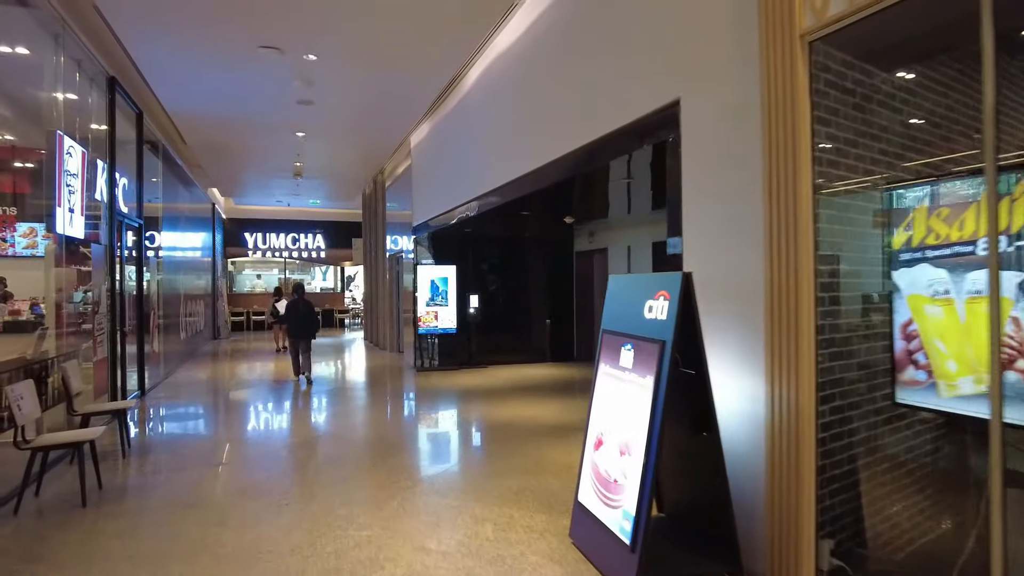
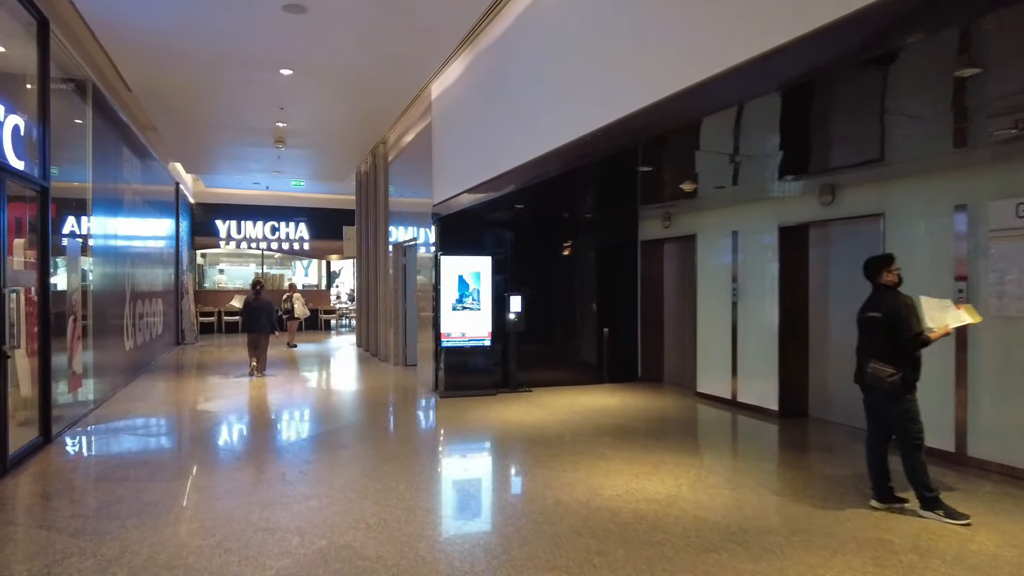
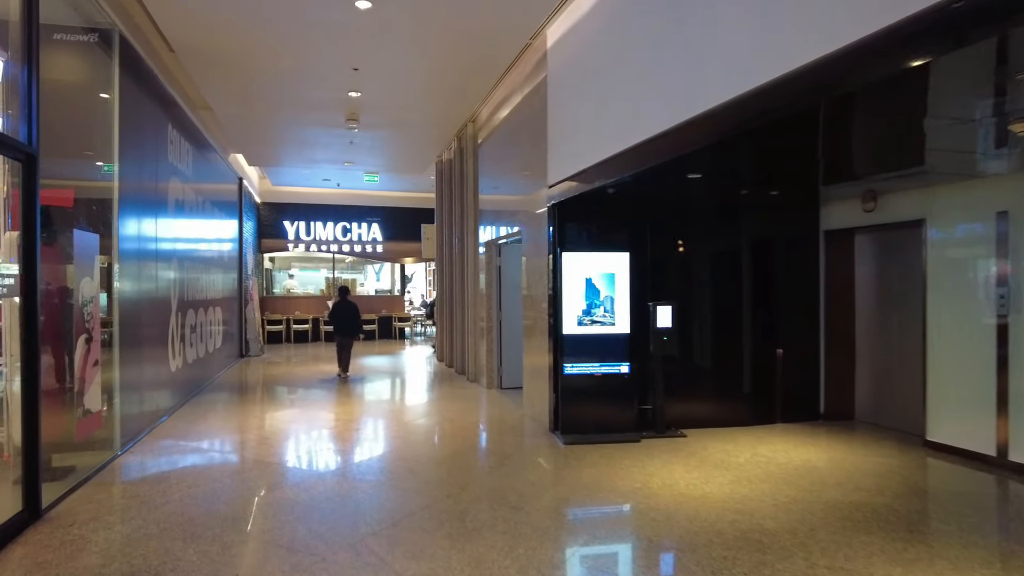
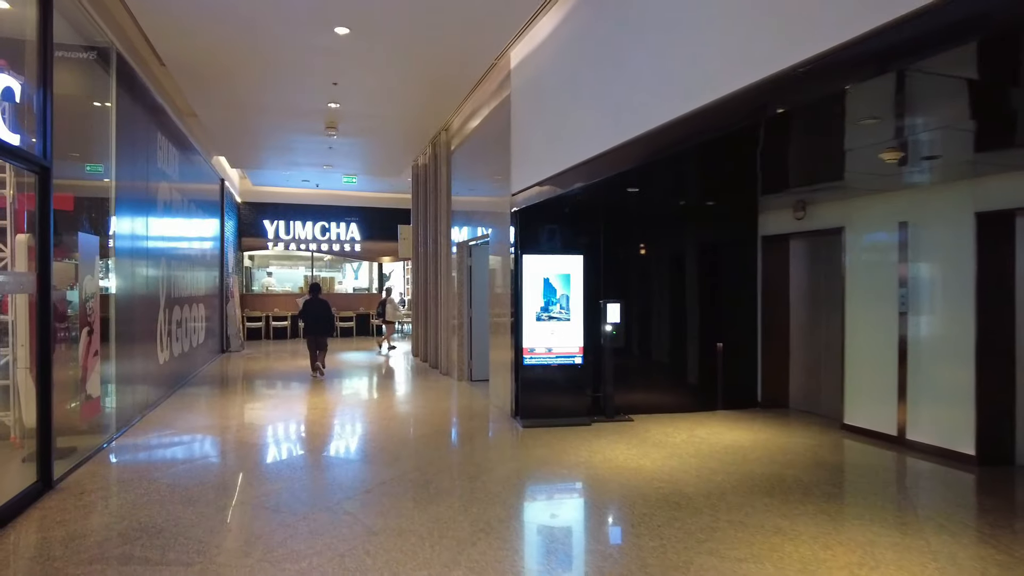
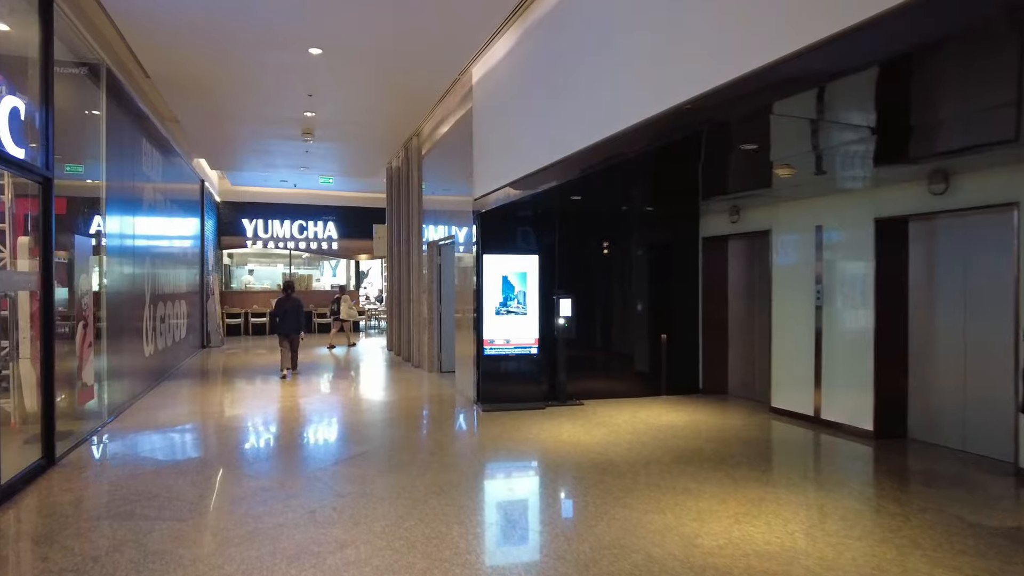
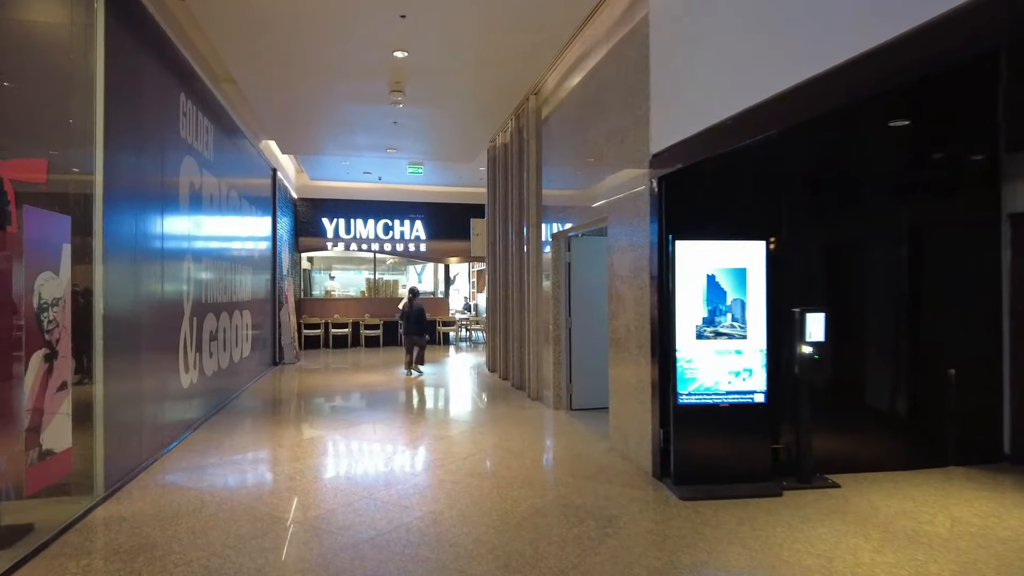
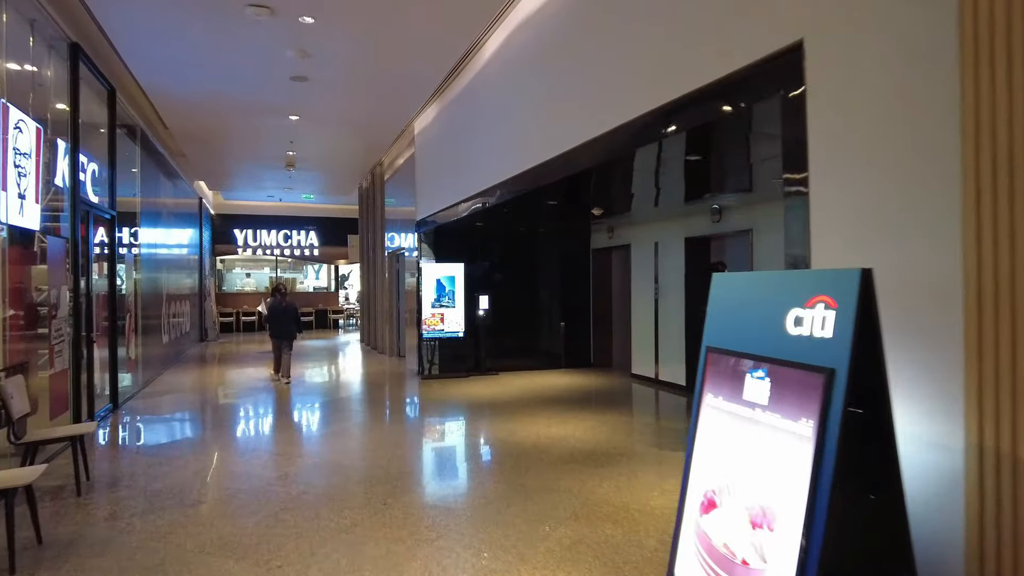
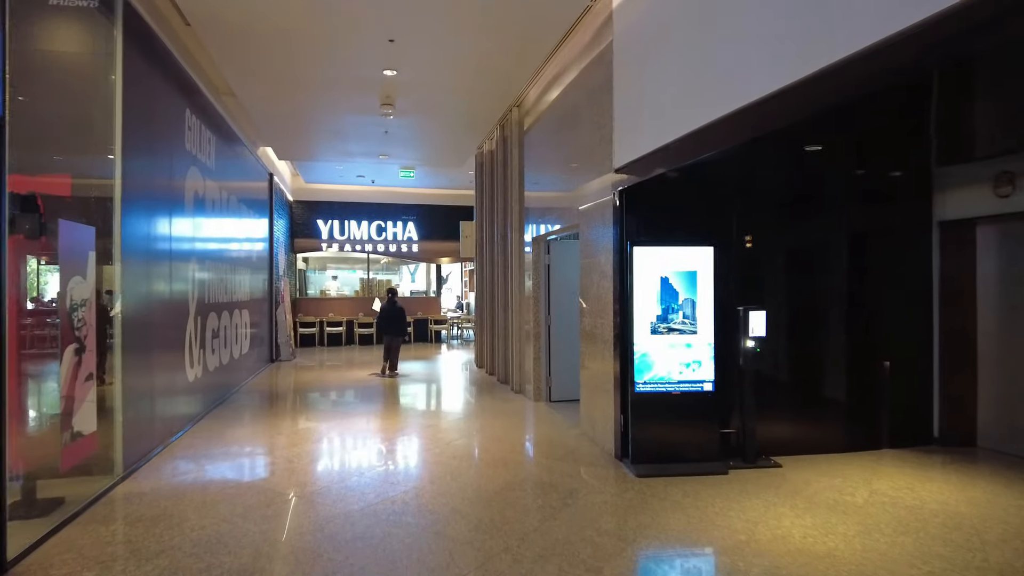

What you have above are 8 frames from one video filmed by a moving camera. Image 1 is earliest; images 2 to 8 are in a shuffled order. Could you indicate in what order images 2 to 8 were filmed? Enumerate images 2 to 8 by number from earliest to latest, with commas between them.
7, 2, 5, 4, 3, 8, 6
